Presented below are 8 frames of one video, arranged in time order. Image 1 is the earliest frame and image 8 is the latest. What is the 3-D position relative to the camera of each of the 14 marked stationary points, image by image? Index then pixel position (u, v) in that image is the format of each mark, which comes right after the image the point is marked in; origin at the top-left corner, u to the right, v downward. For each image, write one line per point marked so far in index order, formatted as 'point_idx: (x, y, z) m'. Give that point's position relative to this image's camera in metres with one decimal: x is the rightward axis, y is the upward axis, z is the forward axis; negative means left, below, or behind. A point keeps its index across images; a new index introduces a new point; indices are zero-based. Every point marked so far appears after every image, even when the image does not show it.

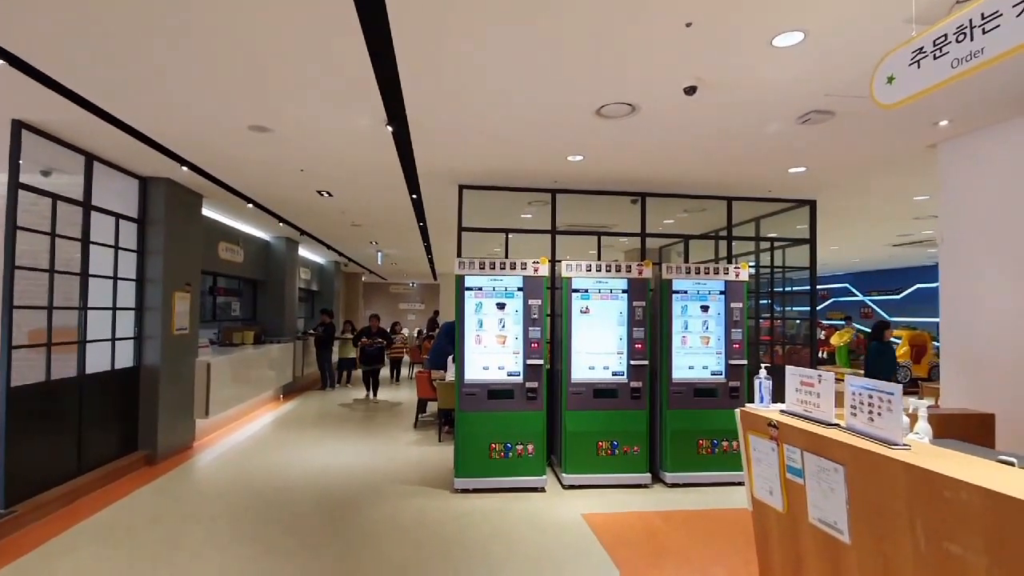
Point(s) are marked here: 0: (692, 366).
0: (+1.8, -0.8, +5.1) m
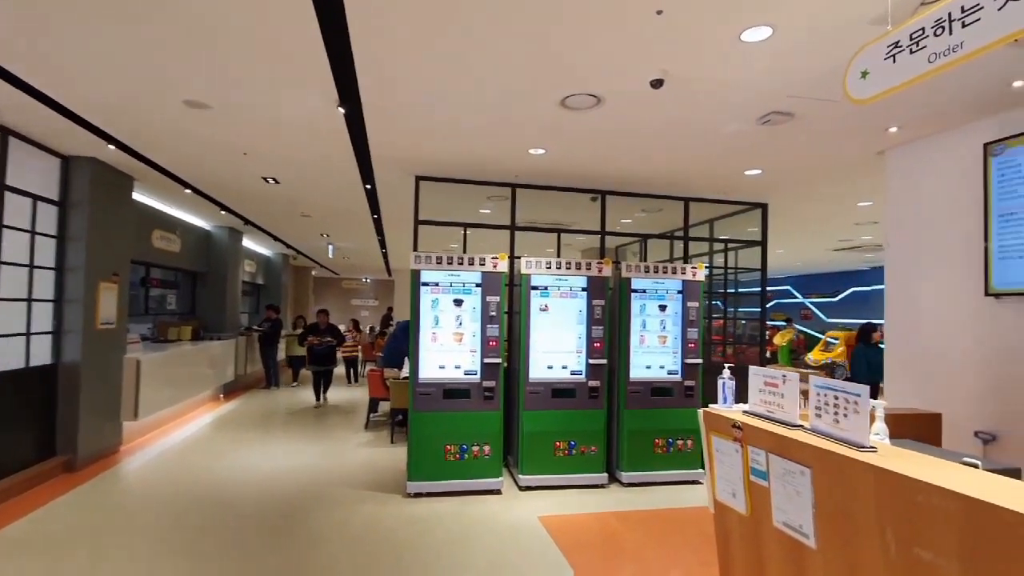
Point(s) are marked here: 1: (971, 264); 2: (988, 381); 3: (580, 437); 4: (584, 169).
0: (+1.4, -0.8, +5.1) m
1: (+3.3, +0.2, +3.7) m
2: (+3.3, -0.6, +3.5) m
3: (+0.6, -1.4, +4.9) m
4: (+0.7, +1.2, +5.2) m
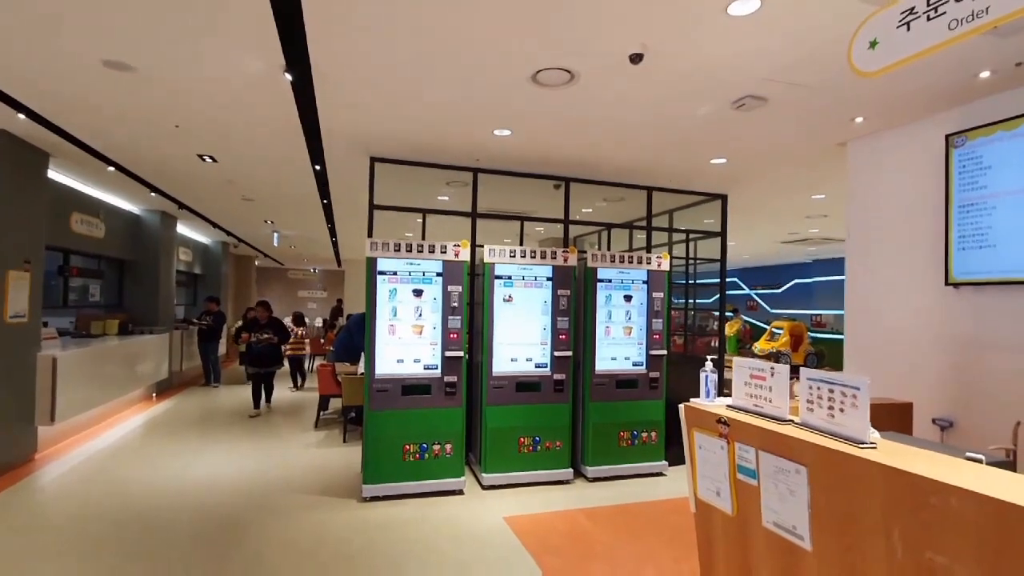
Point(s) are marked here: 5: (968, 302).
0: (+1.0, -0.7, +5.0) m
1: (+3.0, +0.2, +3.7) m
2: (+3.0, -0.6, +3.6) m
3: (+0.3, -1.3, +4.8) m
4: (+0.4, +1.3, +5.0) m
5: (+3.1, -0.1, +3.5) m
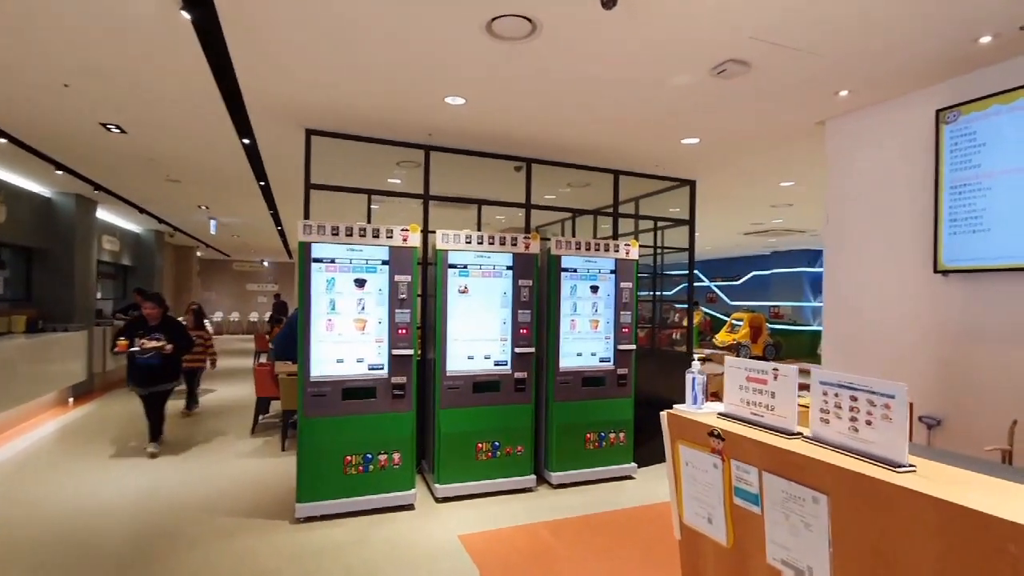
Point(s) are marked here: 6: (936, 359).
0: (+0.6, -0.6, +4.6) m
1: (+2.7, +0.3, +3.5) m
2: (+2.7, -0.5, +3.4) m
3: (-0.1, -1.2, +4.3) m
4: (0.0, +1.4, +4.6) m
5: (+2.8, 0.0, +3.2) m
6: (+2.8, -0.5, +3.3) m
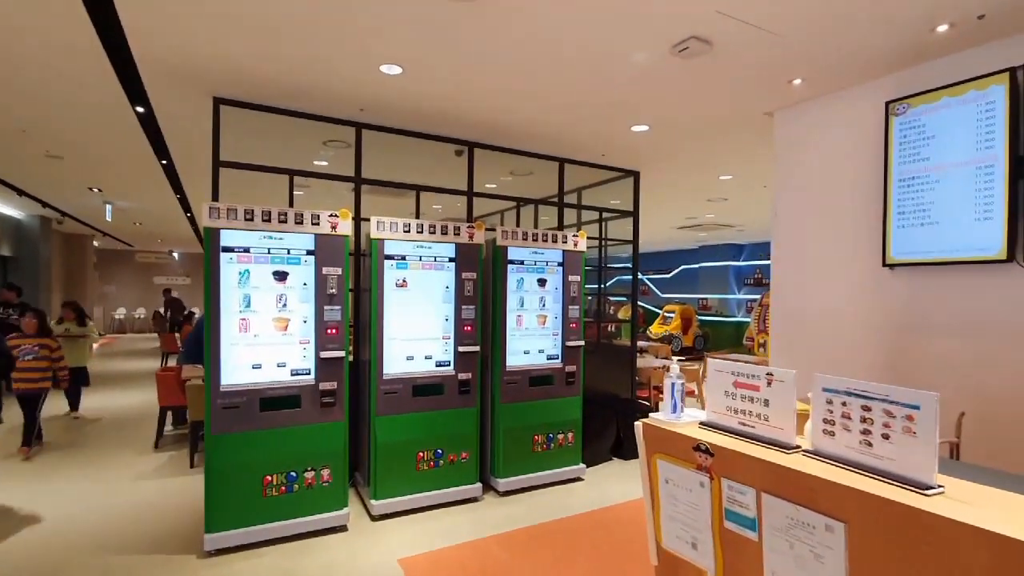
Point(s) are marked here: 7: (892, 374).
0: (+0.1, -0.5, +4.4) m
1: (+2.4, +0.4, +3.5) m
2: (+2.4, -0.4, +3.4) m
3: (-0.5, -1.2, +4.0) m
4: (-0.5, +1.5, +4.2) m
5: (+2.5, 0.0, +3.3) m
6: (+2.4, -0.4, +3.4) m
7: (+2.4, -0.6, +3.3) m
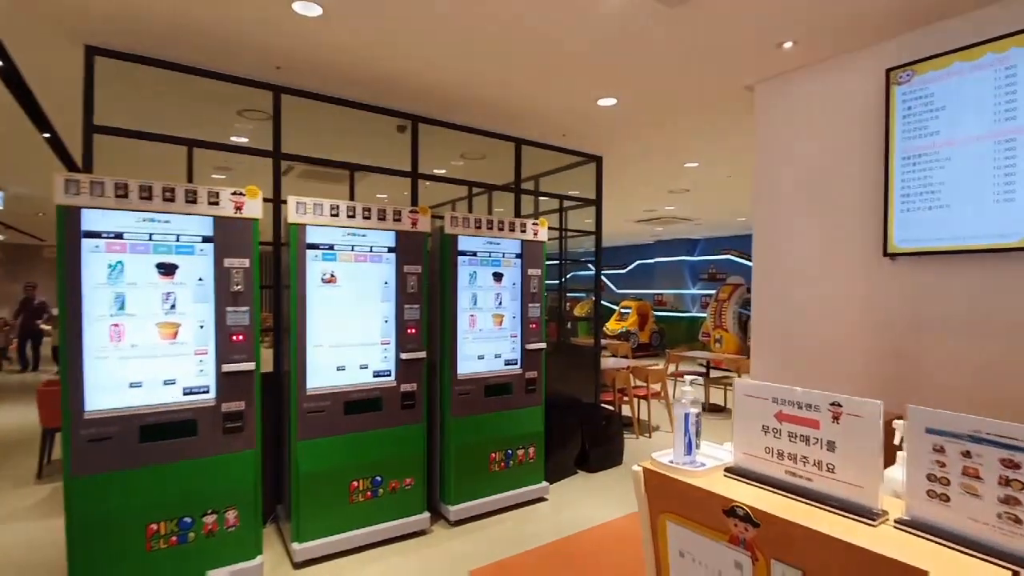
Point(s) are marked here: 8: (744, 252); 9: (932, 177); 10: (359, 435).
0: (-0.2, -0.5, +3.8) m
1: (+2.1, +0.4, +3.1) m
2: (+2.1, -0.4, +3.0) m
3: (-0.8, -1.2, +3.4) m
4: (-0.9, +1.5, +3.5) m
5: (+2.2, +0.1, +2.9) m
6: (+2.2, -0.4, +3.0) m
7: (+2.2, -0.5, +2.9) m
8: (+6.0, +0.9, +13.4) m
9: (+2.2, +0.6, +2.7) m
10: (-1.0, -0.9, +3.3) m
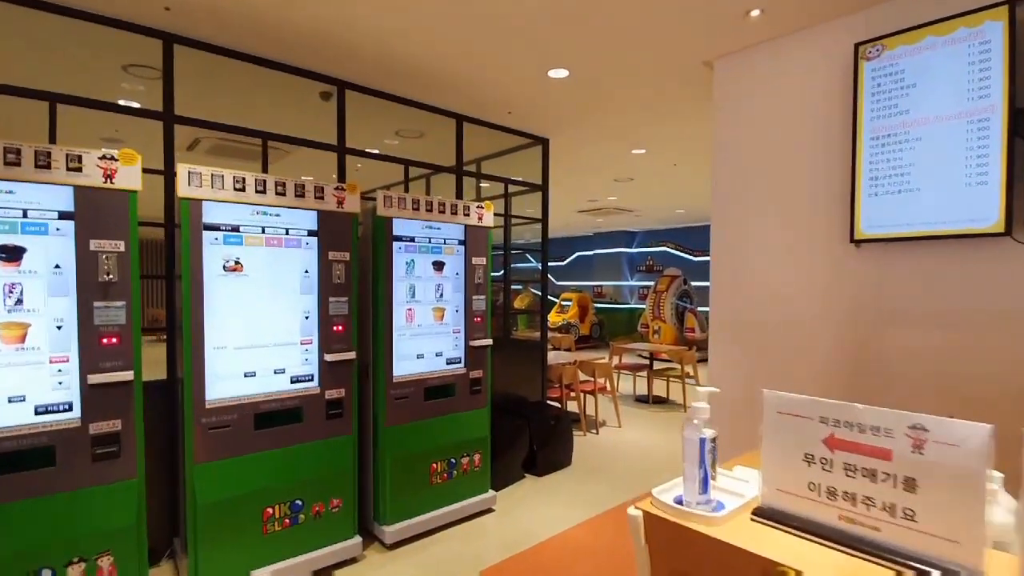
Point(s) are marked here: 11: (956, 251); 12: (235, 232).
0: (-0.6, -0.4, +3.4) m
1: (+1.8, +0.5, +2.9) m
2: (+1.8, -0.3, +2.9) m
3: (-1.1, -1.1, +2.9) m
4: (-1.2, +1.5, +3.0) m
5: (+1.9, +0.1, +2.7) m
6: (+1.9, -0.3, +2.8) m
7: (+1.9, -0.4, +2.8) m
8: (+4.4, +1.2, +13.6) m
9: (+2.0, +0.6, +2.6) m
10: (-1.3, -0.9, +2.8) m
11: (+2.1, +0.2, +2.5) m
12: (-1.4, +0.3, +2.6) m
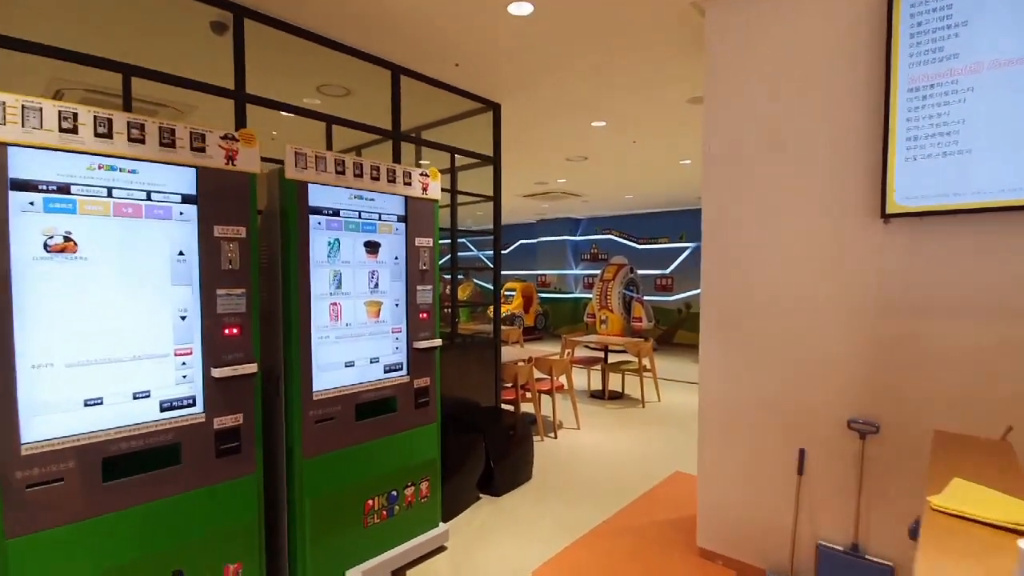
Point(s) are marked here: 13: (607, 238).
0: (-0.8, -0.4, +2.6) m
1: (+1.6, +0.6, +2.5) m
2: (+1.7, -0.3, +2.4) m
3: (-1.3, -1.1, +2.1) m
4: (-1.4, +1.6, +2.2) m
5: (+1.7, +0.2, +2.3) m
6: (+1.7, -0.2, +2.4) m
7: (+1.7, -0.4, +2.4) m
8: (+2.9, +1.5, +13.3) m
9: (+1.8, +0.7, +2.1) m
10: (-1.4, -0.8, +1.9) m
11: (+2.0, +0.2, +2.1) m
12: (-1.6, +0.3, +1.8) m
13: (+2.5, +1.3, +13.6) m
